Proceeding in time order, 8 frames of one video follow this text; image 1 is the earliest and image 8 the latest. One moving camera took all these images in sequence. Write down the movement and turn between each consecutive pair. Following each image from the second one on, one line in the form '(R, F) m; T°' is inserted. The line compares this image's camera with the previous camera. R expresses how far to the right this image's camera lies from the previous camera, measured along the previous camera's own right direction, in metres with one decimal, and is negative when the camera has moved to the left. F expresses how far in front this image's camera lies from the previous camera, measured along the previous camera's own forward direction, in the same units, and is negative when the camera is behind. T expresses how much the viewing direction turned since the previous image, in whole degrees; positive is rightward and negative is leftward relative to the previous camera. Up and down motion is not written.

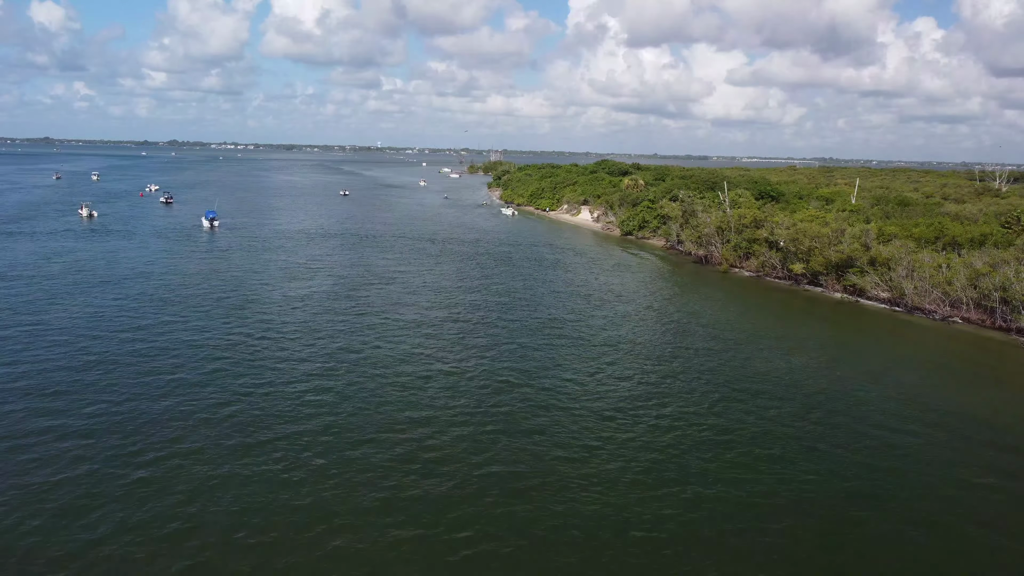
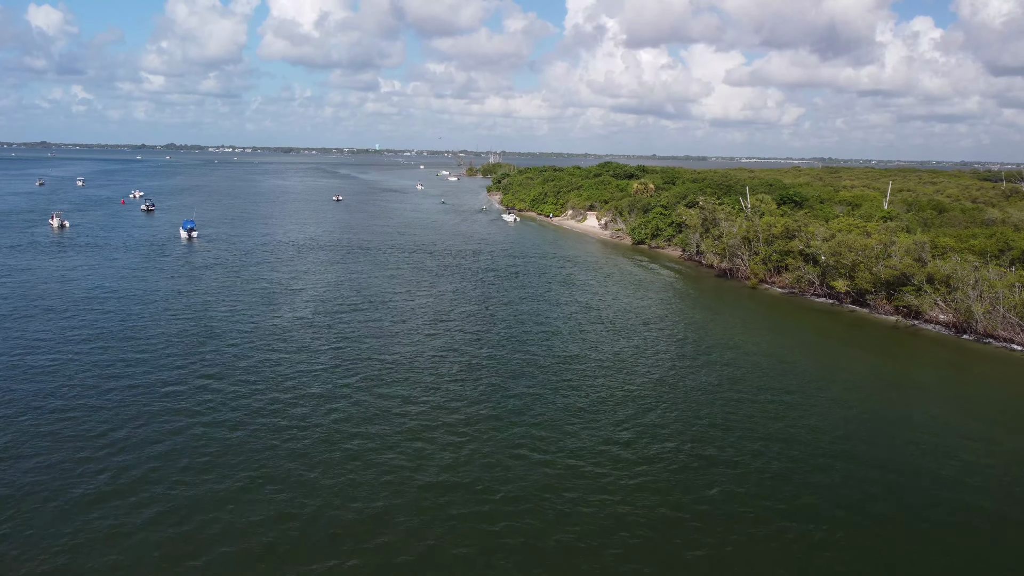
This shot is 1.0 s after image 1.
(-0.5, +6.5) m; 0°
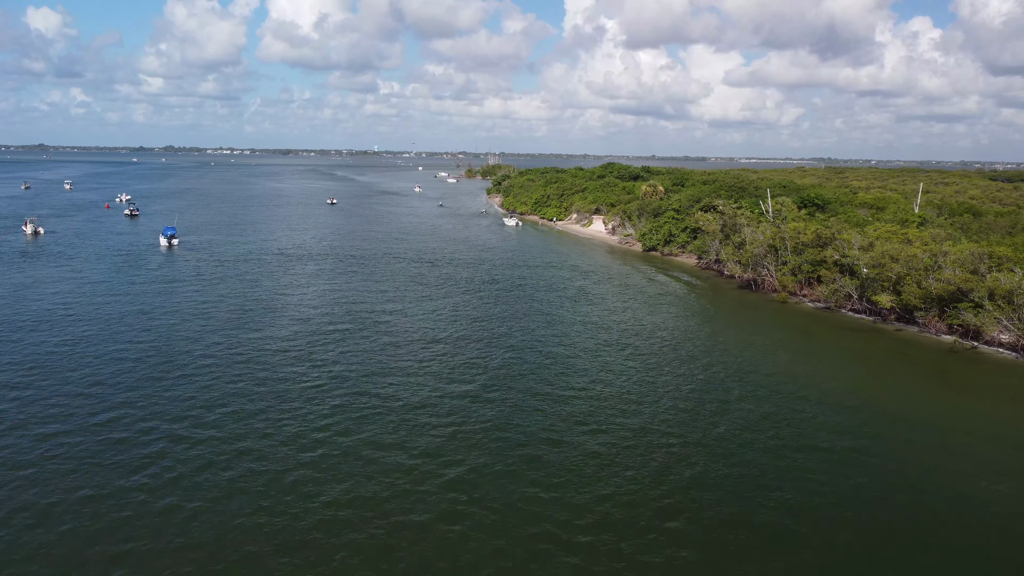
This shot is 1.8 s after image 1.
(-0.4, +5.3) m; 0°
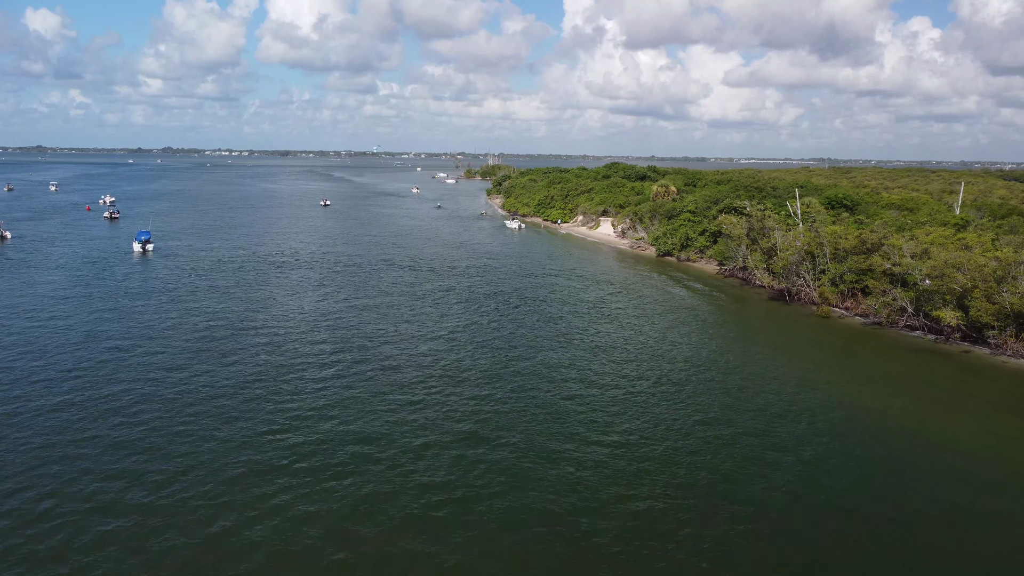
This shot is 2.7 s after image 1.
(-0.5, +5.9) m; 0°
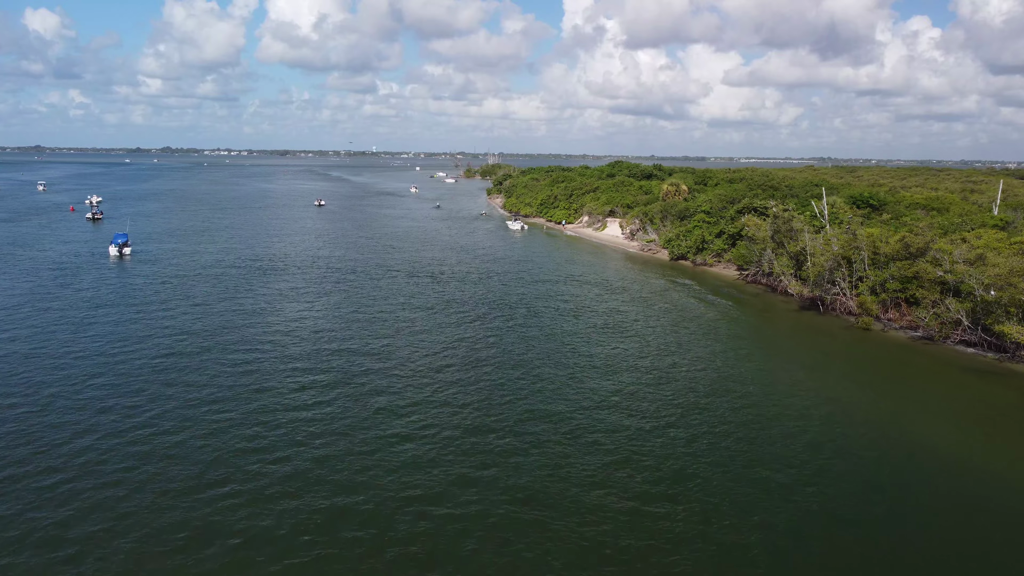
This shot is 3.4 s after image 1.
(-0.4, +4.7) m; 0°
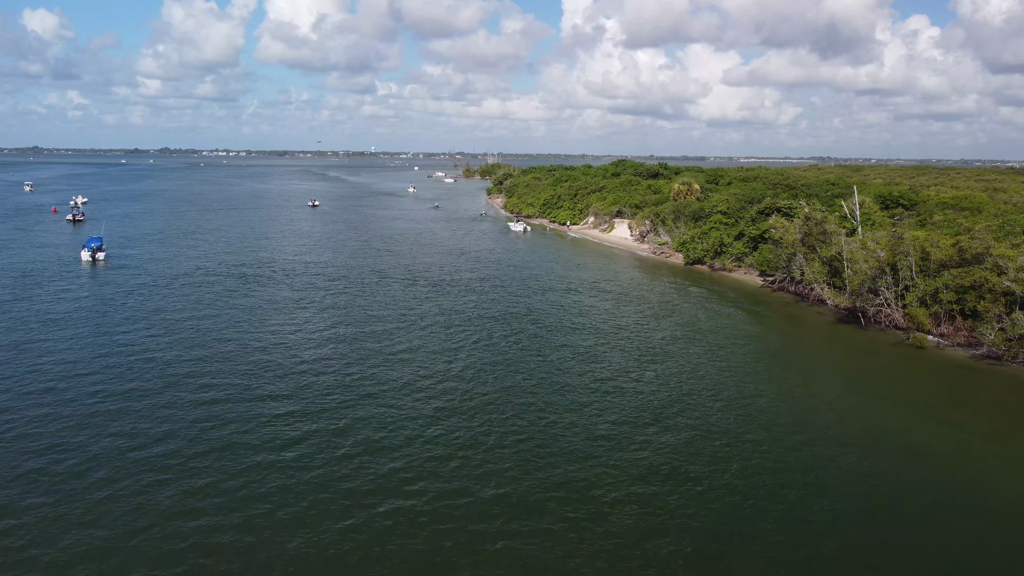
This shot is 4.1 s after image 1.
(-0.4, +4.7) m; 0°
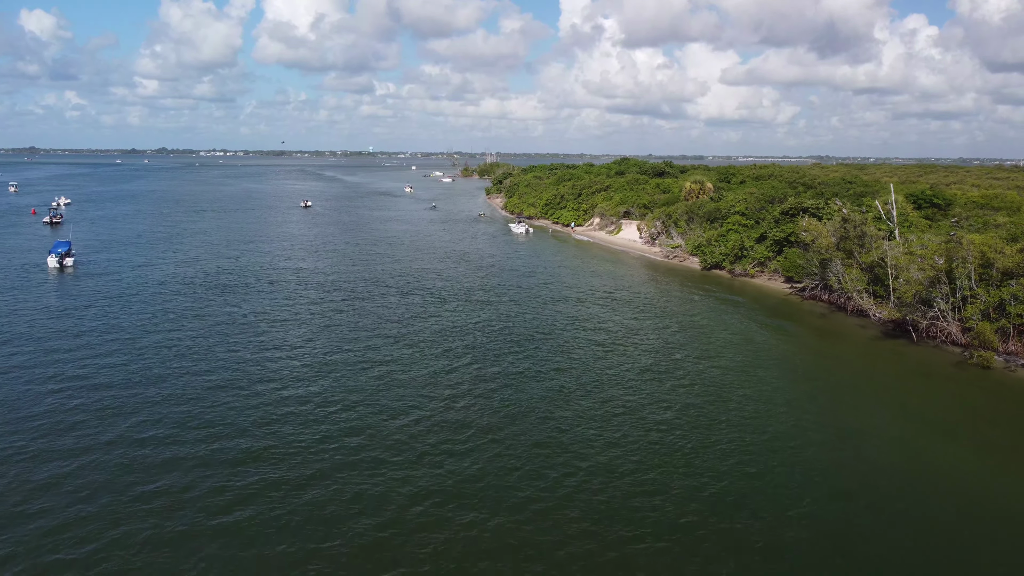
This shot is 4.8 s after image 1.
(-0.4, +4.7) m; 0°
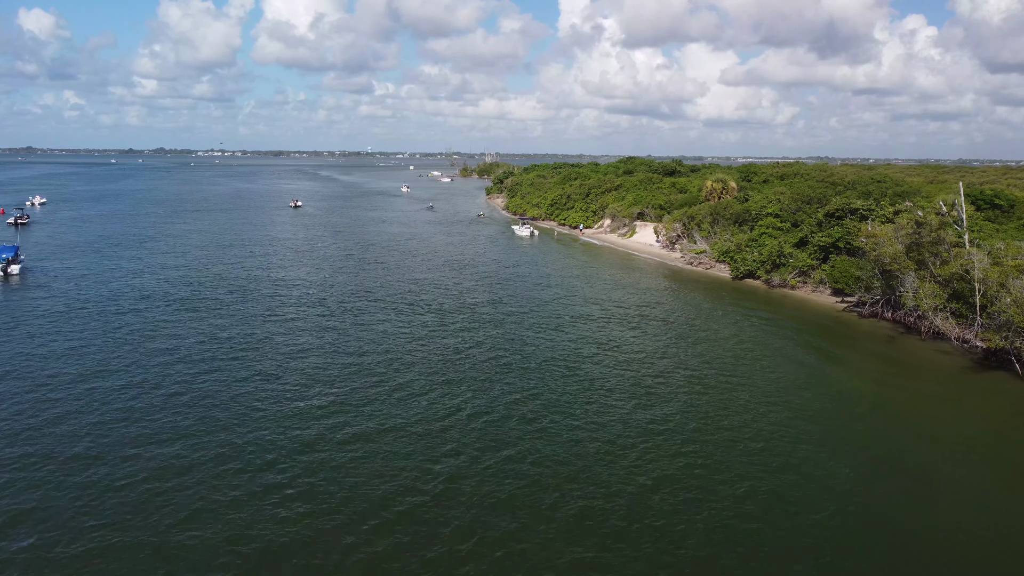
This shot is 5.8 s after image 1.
(-0.6, +6.8) m; 0°
